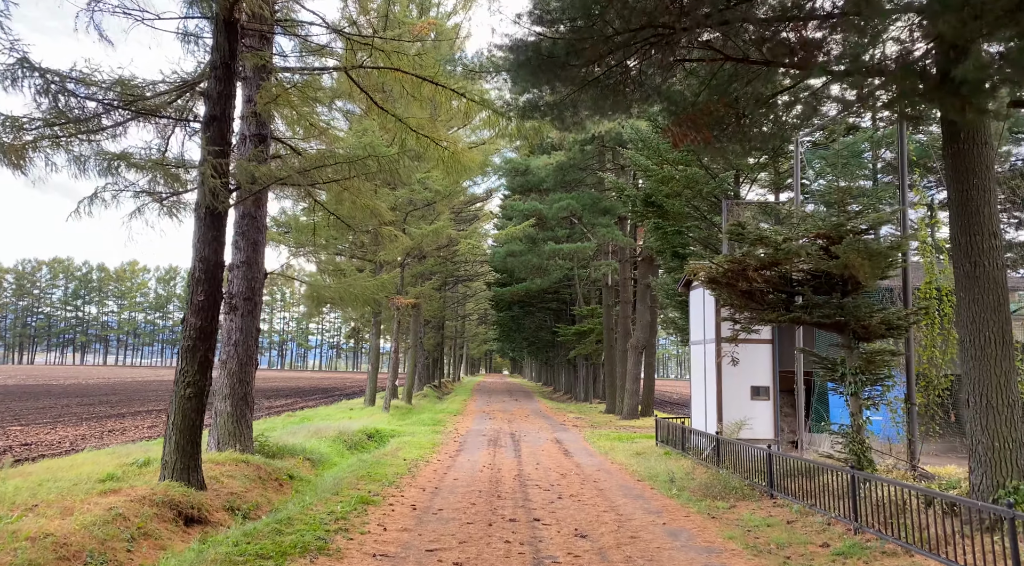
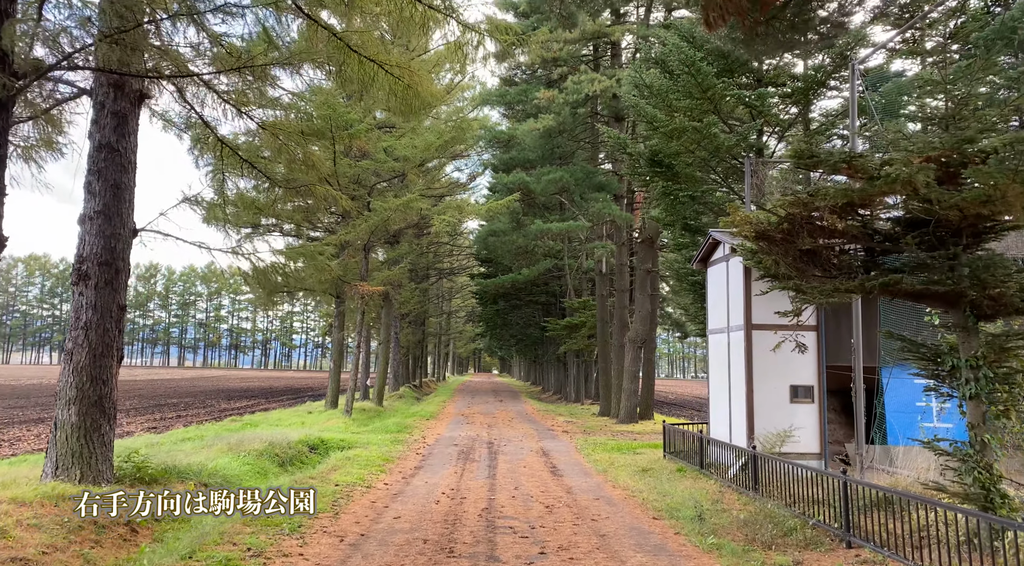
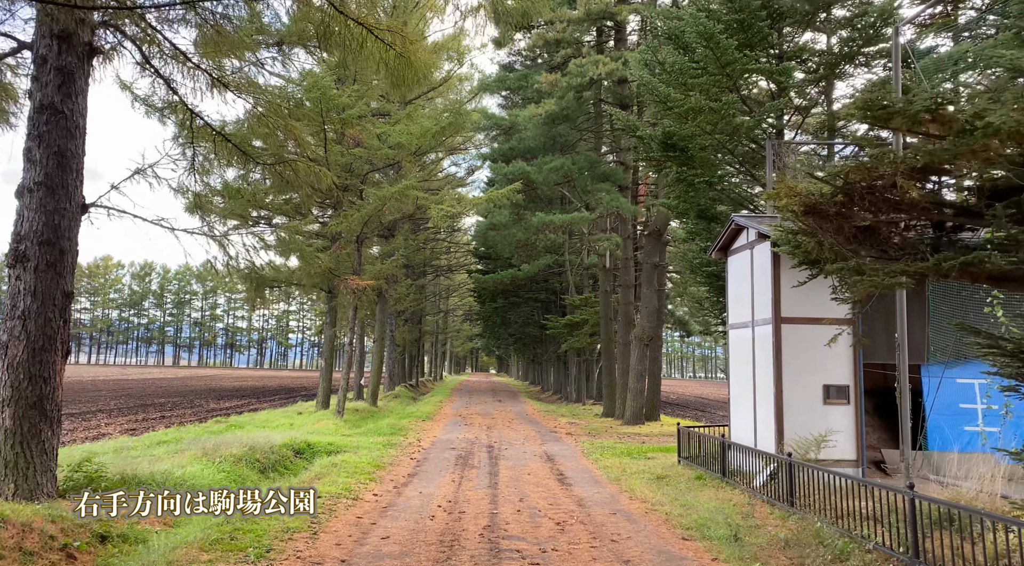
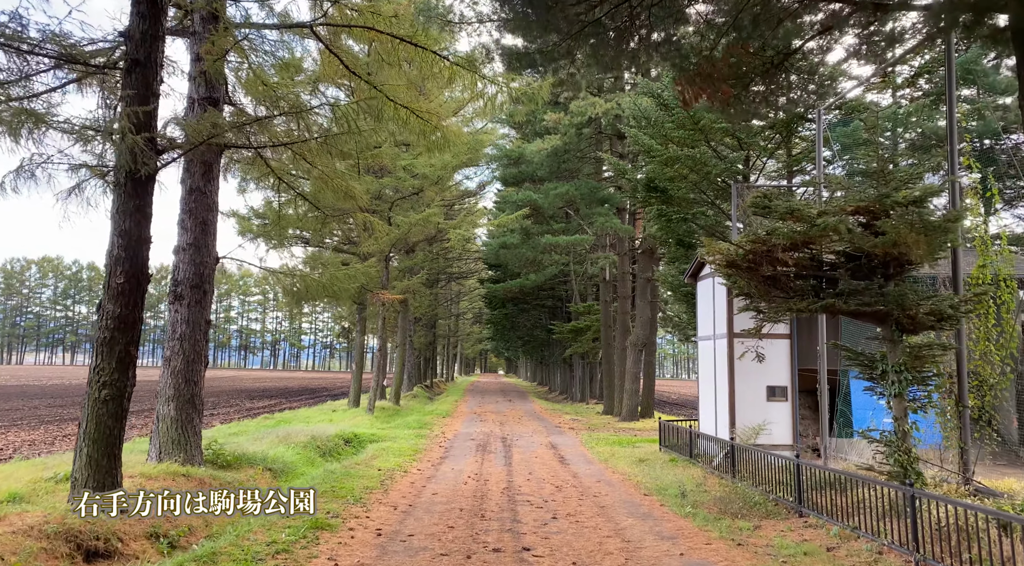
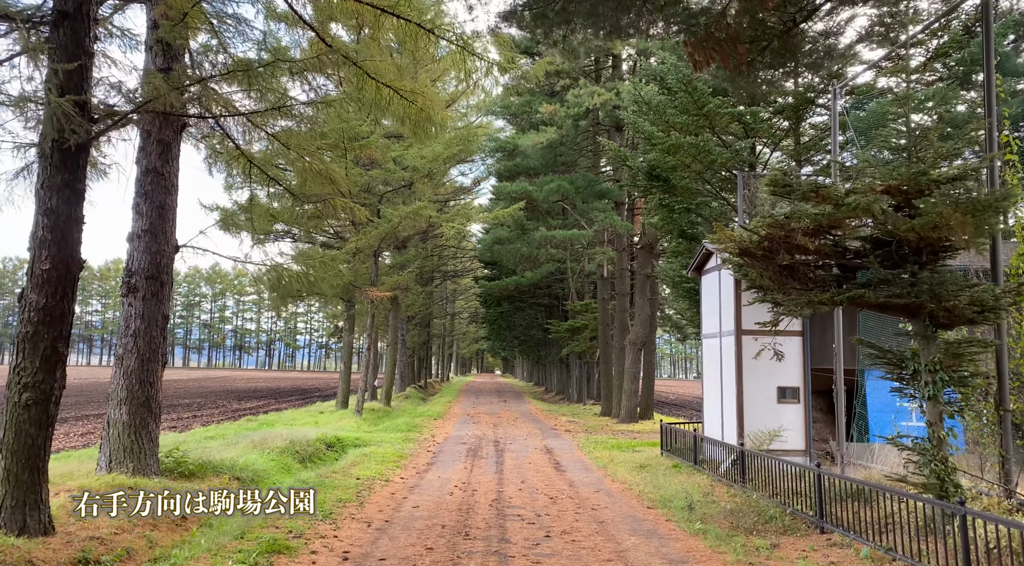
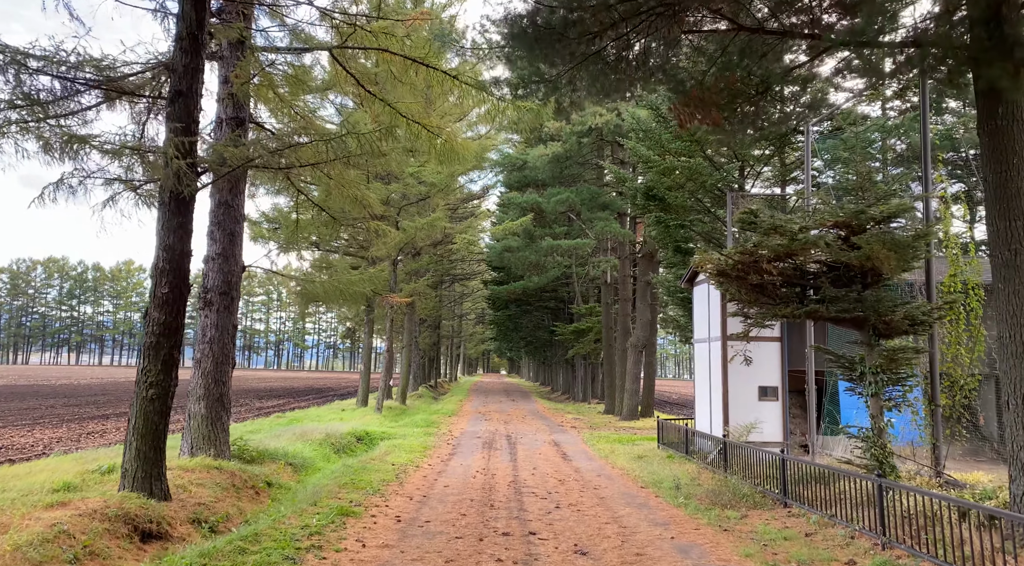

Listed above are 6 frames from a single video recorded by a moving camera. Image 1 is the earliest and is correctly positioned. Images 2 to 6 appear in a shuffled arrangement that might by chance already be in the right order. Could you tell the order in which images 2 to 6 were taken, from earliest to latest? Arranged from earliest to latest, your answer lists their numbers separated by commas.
6, 4, 5, 2, 3
